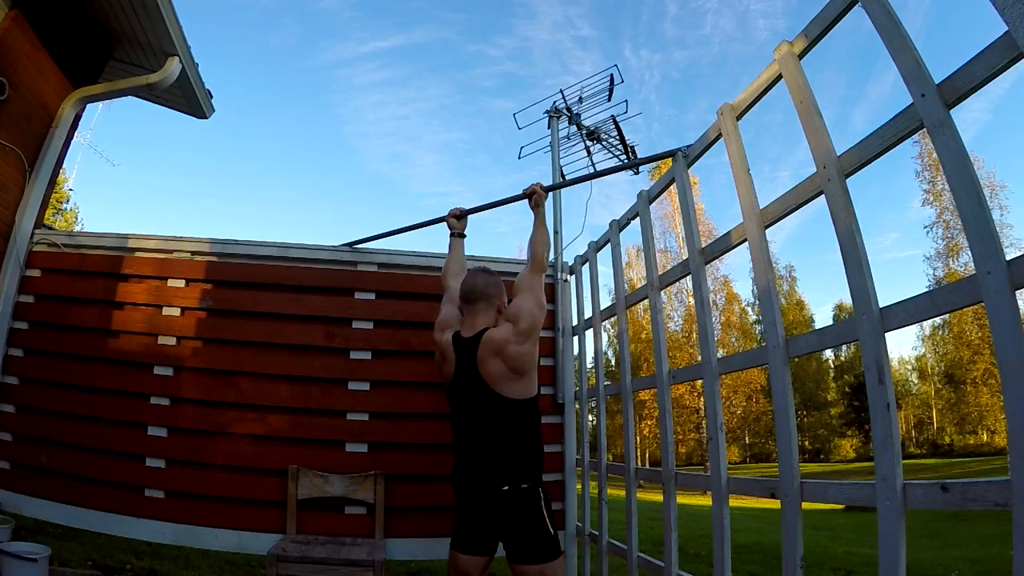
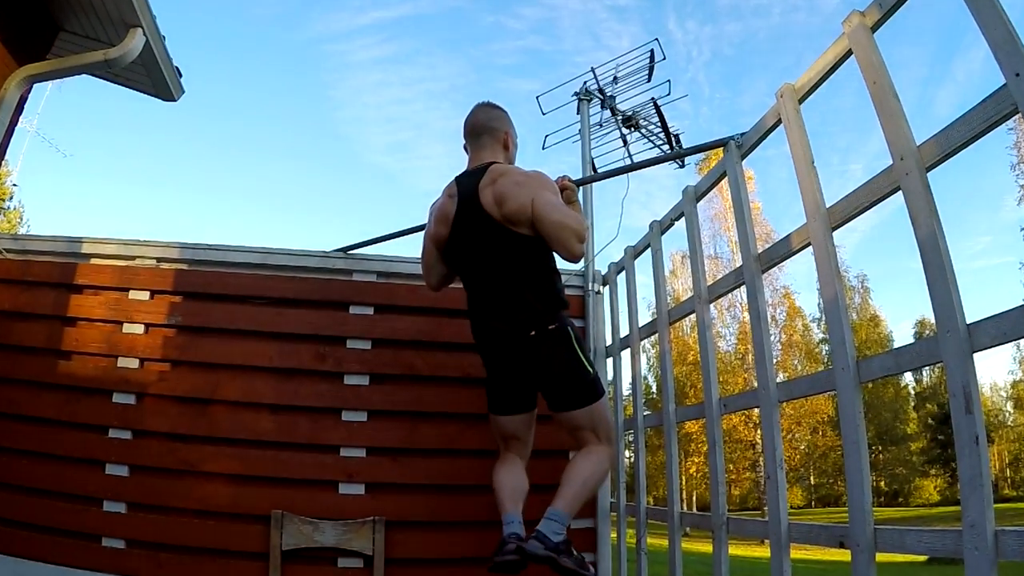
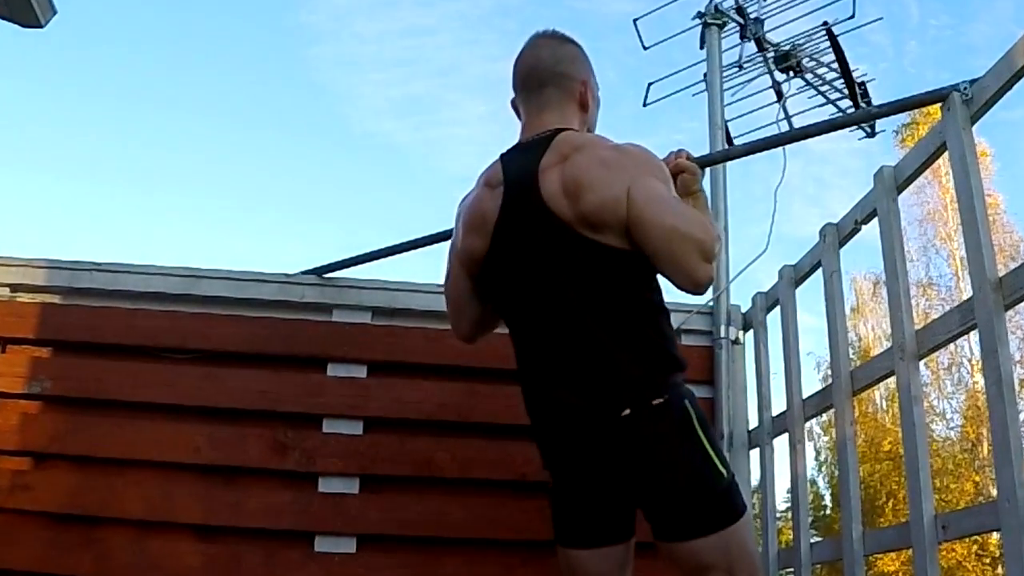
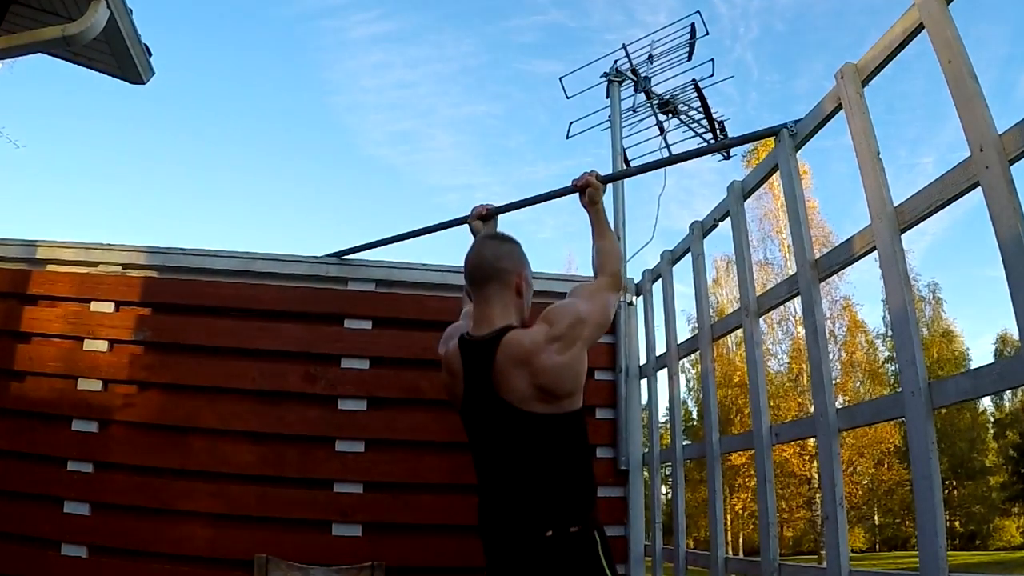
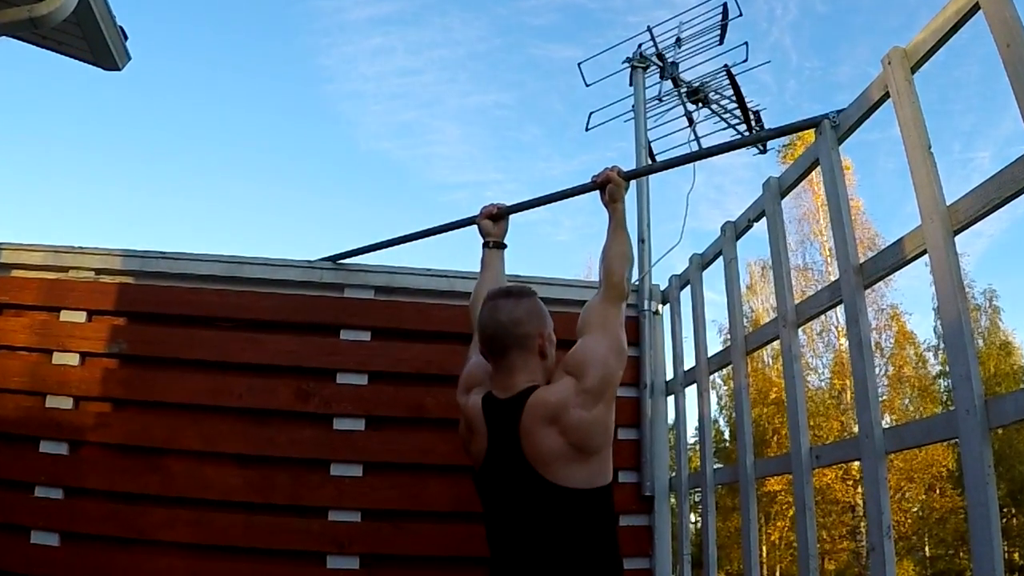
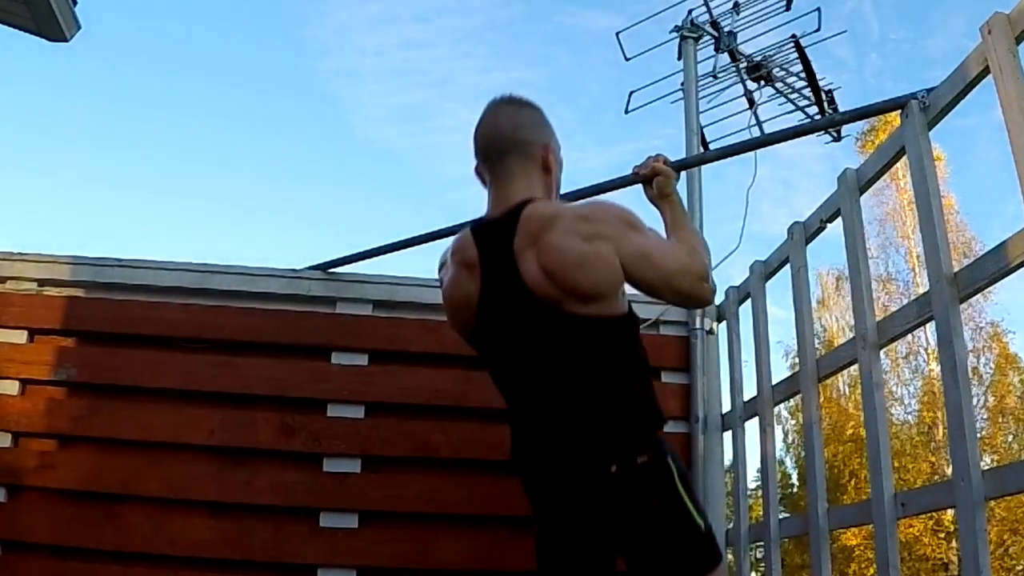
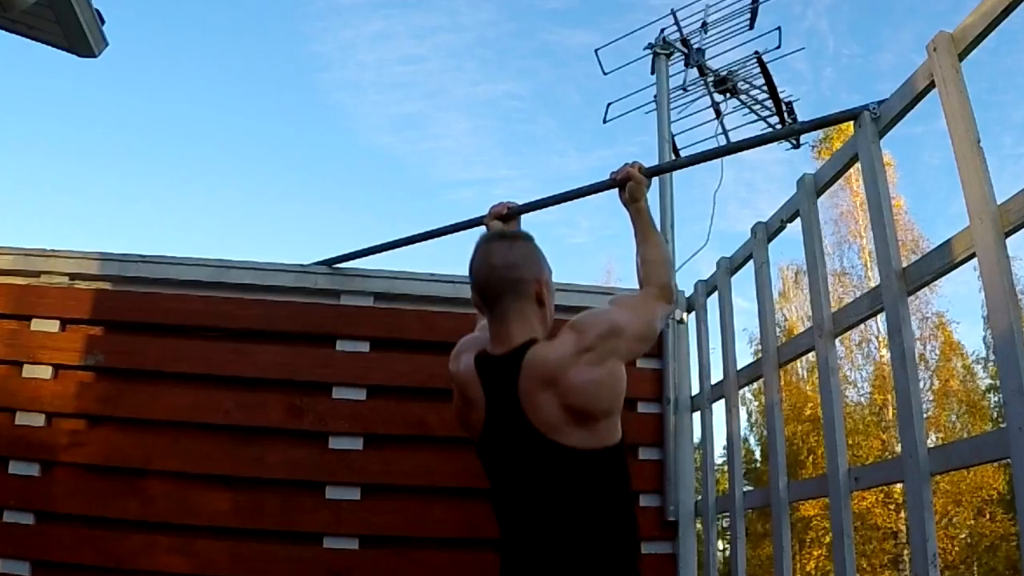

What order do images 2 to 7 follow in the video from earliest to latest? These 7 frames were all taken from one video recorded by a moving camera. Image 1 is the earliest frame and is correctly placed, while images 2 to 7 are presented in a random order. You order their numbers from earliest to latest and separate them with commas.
2, 4, 5, 7, 6, 3
